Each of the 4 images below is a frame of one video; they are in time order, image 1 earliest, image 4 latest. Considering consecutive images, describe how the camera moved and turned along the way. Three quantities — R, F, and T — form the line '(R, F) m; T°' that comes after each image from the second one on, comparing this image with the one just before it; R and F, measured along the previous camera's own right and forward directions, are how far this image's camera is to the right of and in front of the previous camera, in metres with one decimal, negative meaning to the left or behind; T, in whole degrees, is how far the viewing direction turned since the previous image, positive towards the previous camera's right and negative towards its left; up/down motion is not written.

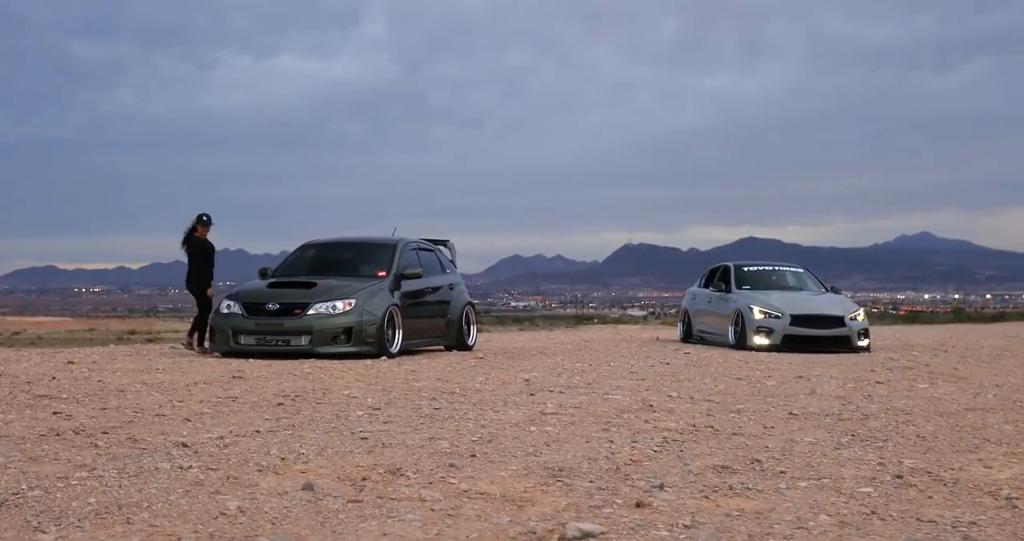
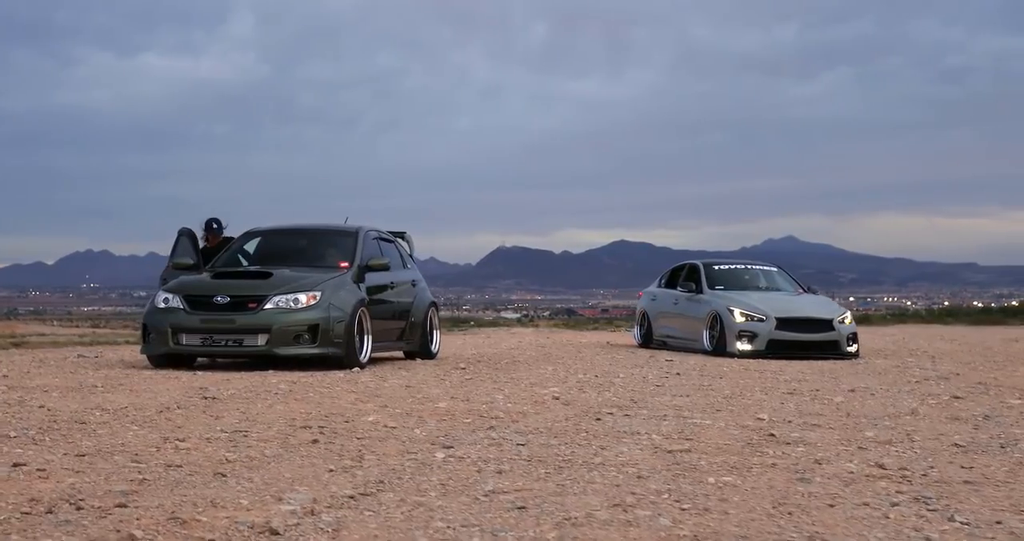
(-1.1, +1.9) m; +6°
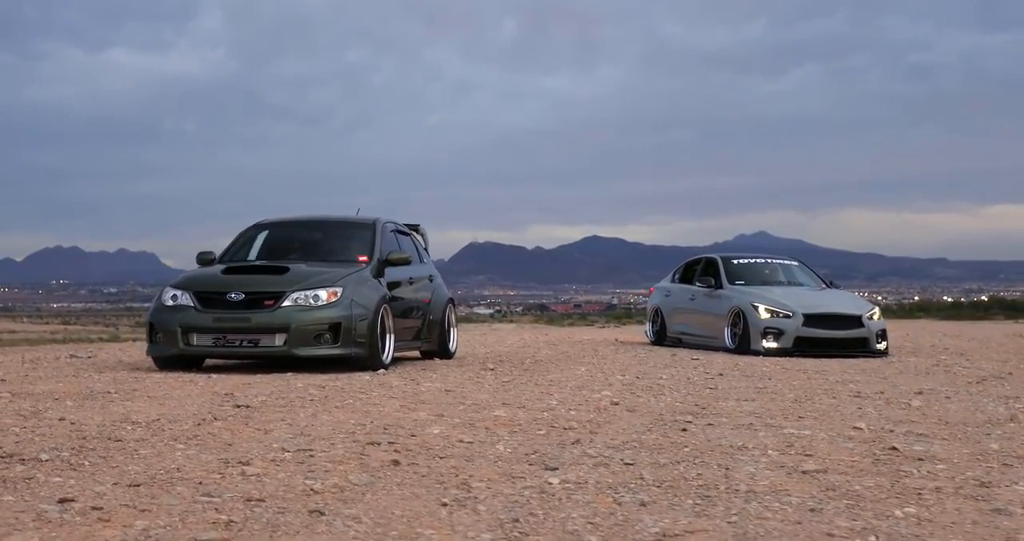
(-0.6, +0.8) m; +1°
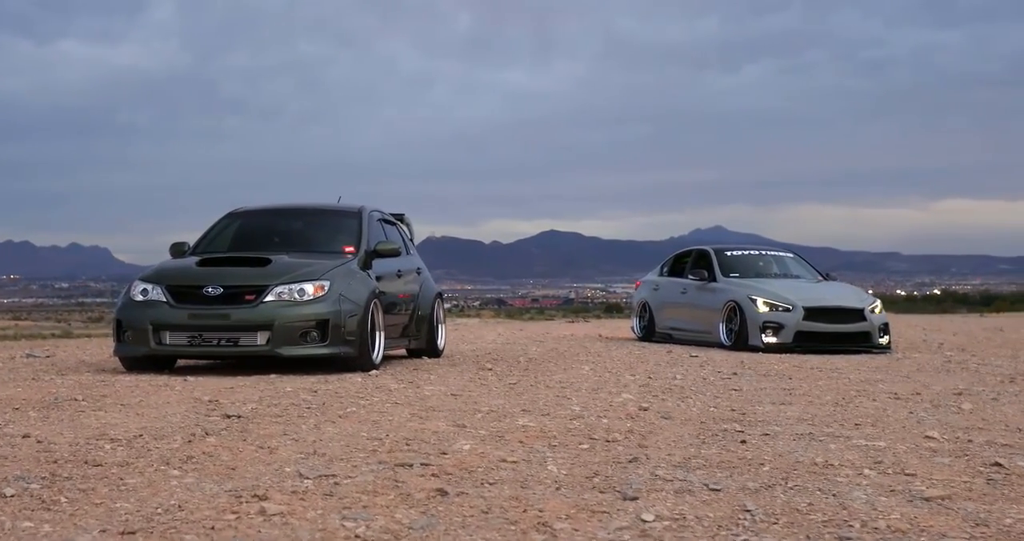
(-0.4, +0.9) m; +2°
